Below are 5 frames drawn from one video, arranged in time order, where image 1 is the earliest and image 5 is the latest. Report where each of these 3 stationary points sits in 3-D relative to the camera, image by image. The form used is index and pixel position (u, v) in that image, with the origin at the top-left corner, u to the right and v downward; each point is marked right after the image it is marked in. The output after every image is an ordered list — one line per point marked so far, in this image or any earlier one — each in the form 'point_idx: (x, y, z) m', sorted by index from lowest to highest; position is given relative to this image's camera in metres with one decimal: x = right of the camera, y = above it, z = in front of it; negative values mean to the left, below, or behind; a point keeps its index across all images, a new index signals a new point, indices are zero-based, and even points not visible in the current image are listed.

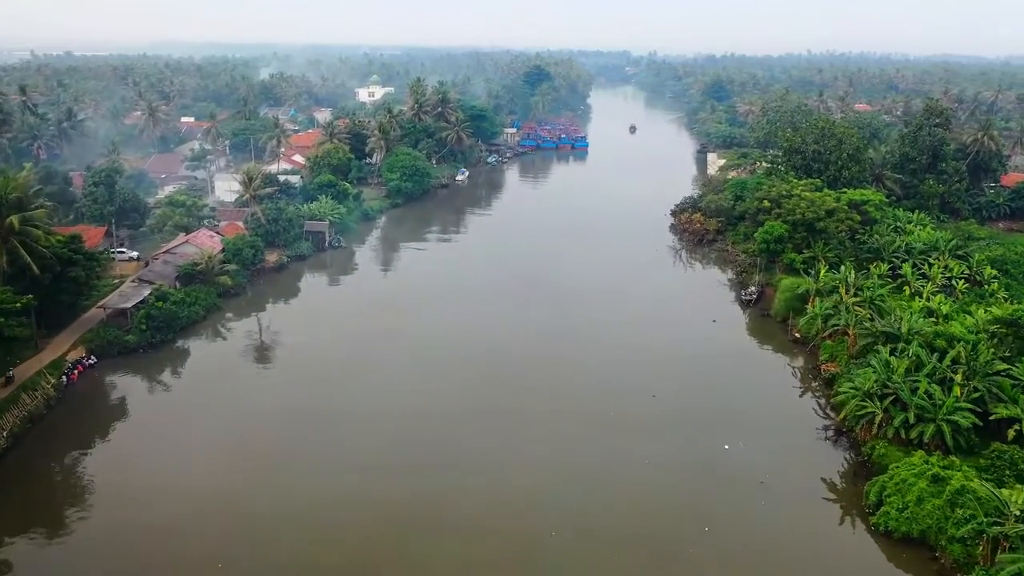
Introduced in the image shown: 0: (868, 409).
0: (+7.7, -2.6, +14.9) m
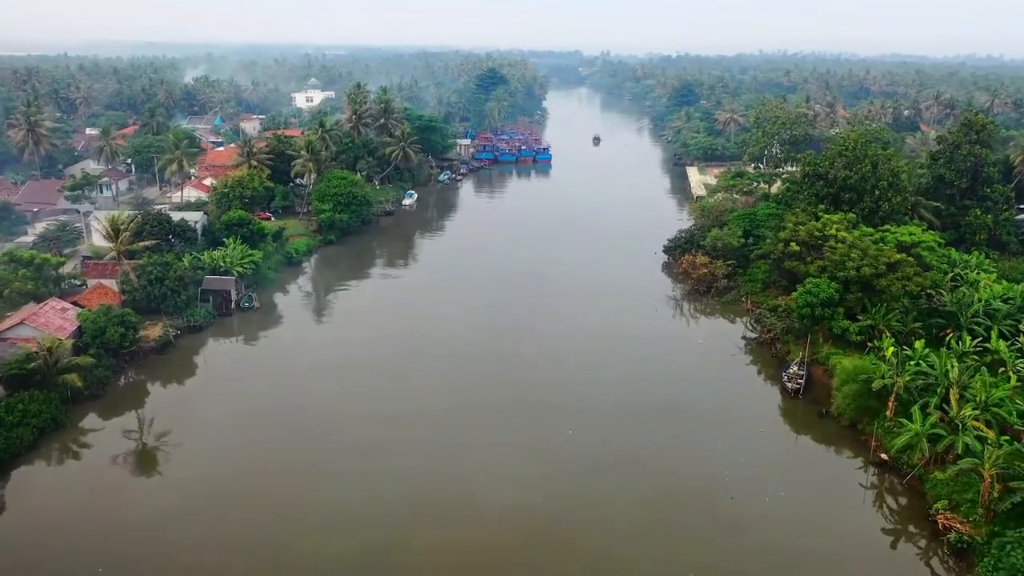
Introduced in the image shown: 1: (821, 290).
0: (+7.5, -4.8, +8.9) m
1: (+8.6, -0.1, +19.4) m
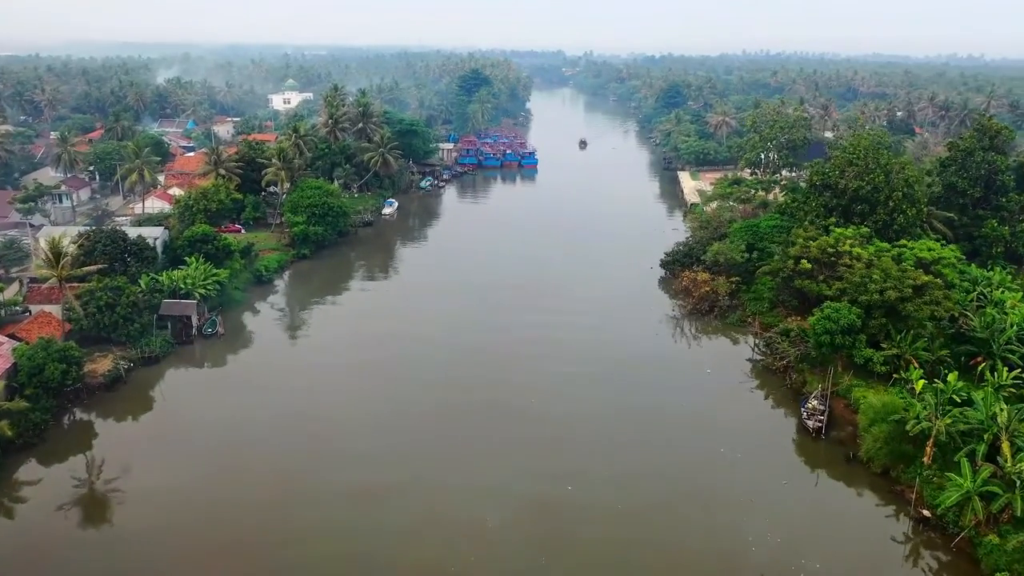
0: (+7.5, -5.5, +7.2) m
1: (+8.4, -0.7, +17.6) m
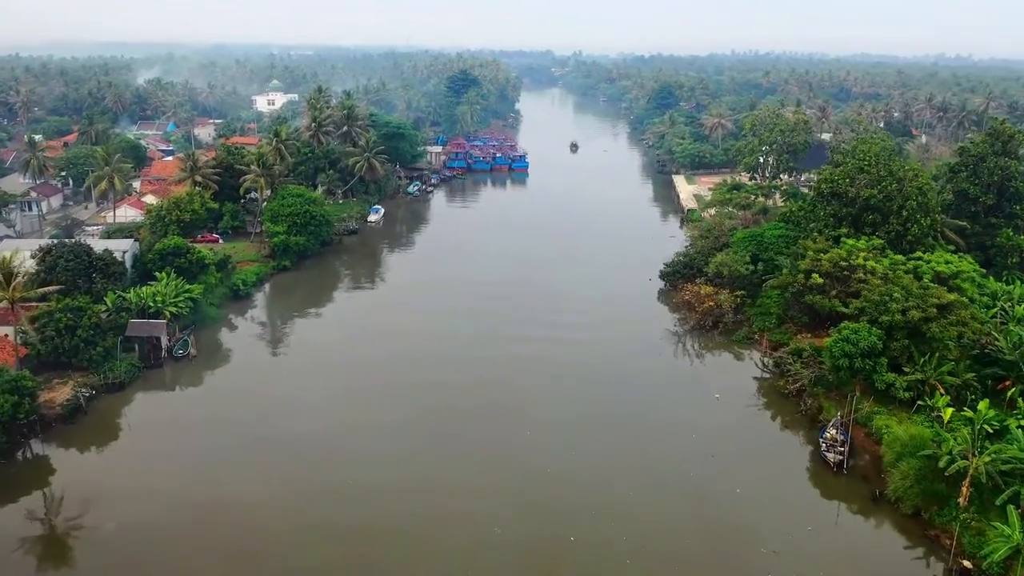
0: (+7.5, -5.9, +5.9) m
1: (+8.2, -1.1, +16.4) m
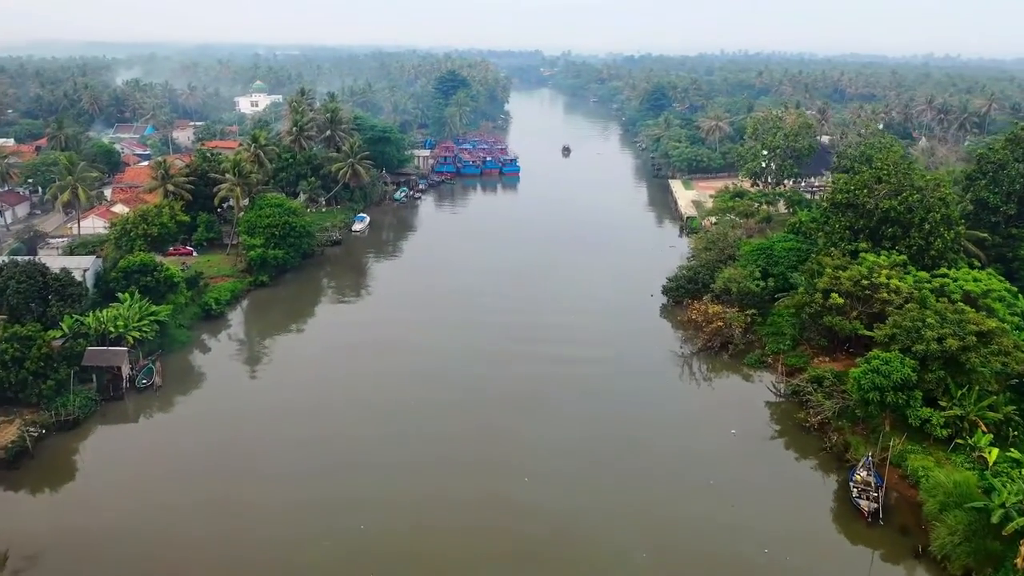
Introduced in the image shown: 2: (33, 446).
0: (+7.6, -6.5, +4.4) m
1: (+8.1, -1.7, +14.9) m
2: (-11.4, -3.8, +16.7) m
